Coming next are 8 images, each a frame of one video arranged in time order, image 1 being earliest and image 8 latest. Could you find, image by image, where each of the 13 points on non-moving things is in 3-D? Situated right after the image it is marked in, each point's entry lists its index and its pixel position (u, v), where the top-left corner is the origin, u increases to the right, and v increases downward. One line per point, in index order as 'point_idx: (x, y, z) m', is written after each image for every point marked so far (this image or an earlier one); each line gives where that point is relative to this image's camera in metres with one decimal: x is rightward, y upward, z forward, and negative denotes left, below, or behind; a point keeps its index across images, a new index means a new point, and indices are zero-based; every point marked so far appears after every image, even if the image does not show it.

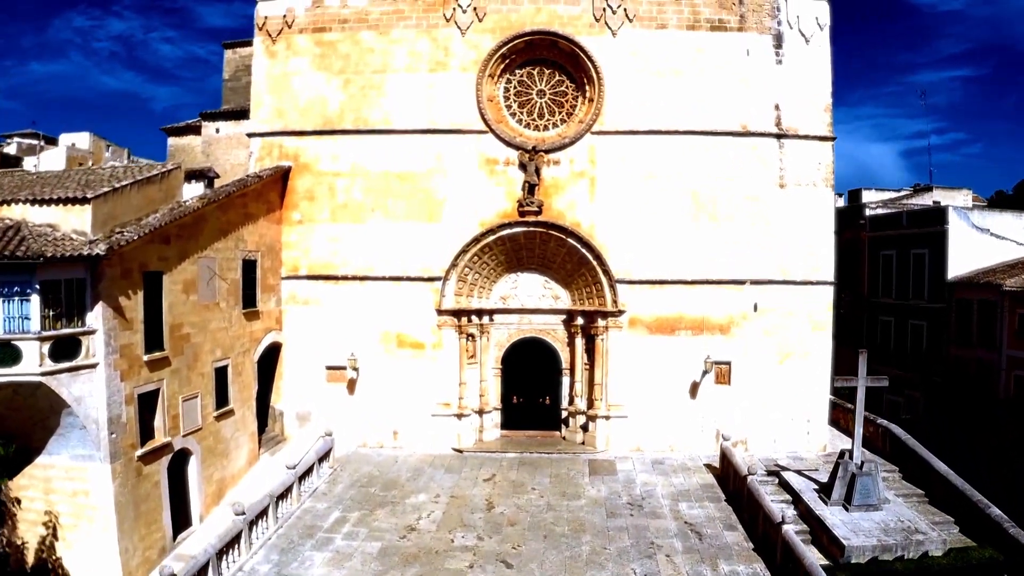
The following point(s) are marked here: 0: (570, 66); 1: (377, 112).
0: (+3.0, +11.4, +18.5) m
1: (-6.9, +9.0, +18.3) m
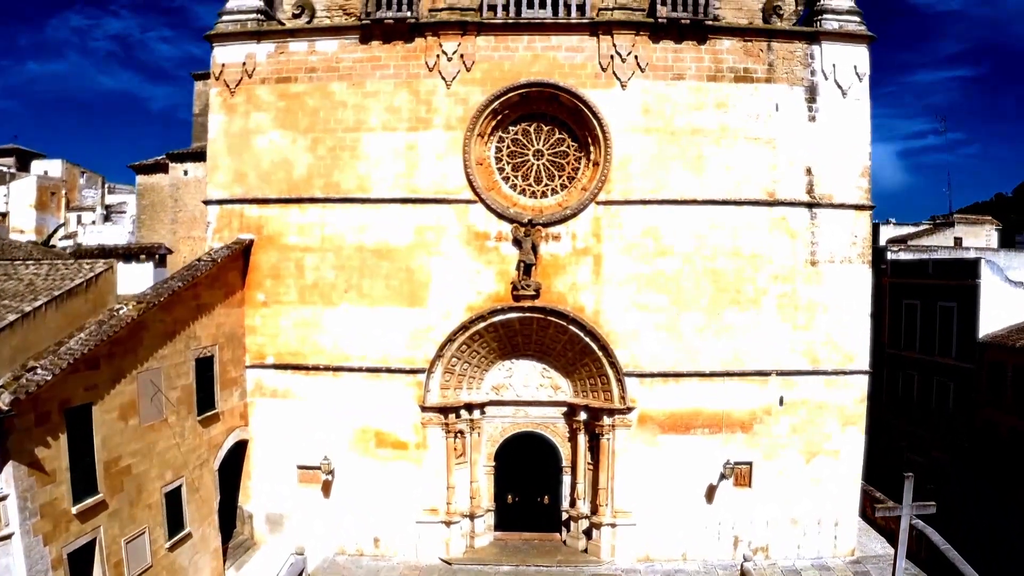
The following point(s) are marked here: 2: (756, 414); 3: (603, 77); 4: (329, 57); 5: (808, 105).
0: (+2.7, +7.4, +16.1) m
1: (-7.3, +4.9, +16.0) m
2: (+10.7, -5.5, +15.8) m
3: (+4.0, +9.2, +15.8) m
4: (-8.3, +10.4, +16.4) m
5: (+13.5, +8.1, +16.5) m
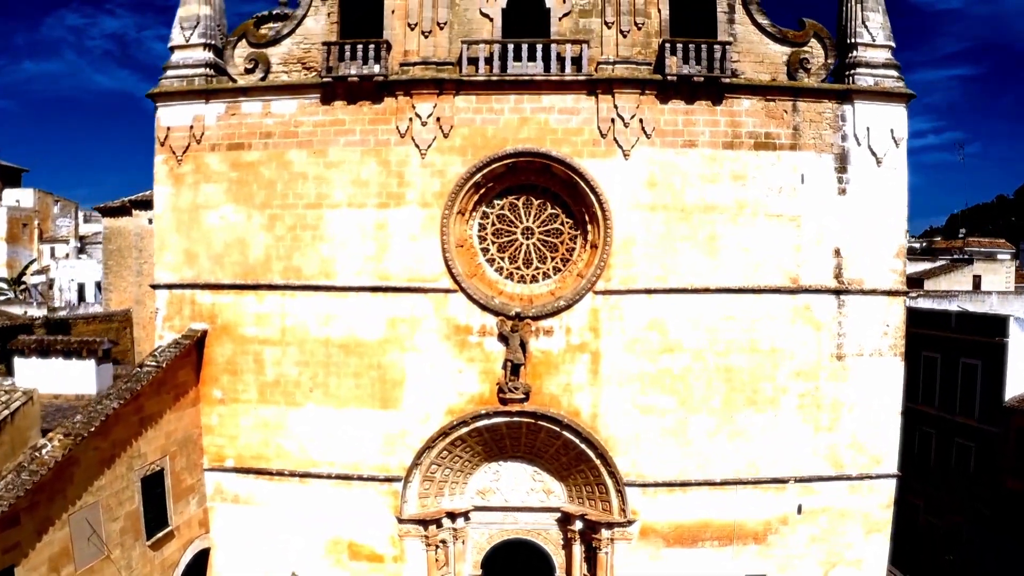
0: (+2.1, +3.6, +14.0) m
1: (-7.8, +1.1, +14.0) m
2: (+10.2, -9.2, +14.2) m
3: (+3.4, +5.5, +13.7) m
4: (-8.9, +6.6, +14.3) m
5: (+13.0, +4.4, +14.4) m
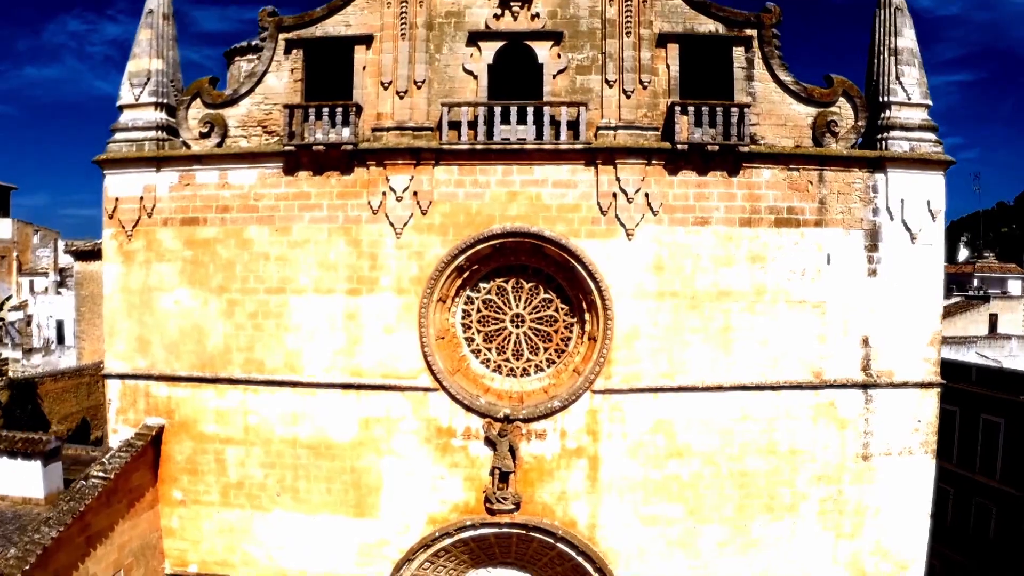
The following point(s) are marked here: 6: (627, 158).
0: (+1.7, +0.3, +12.4) m
1: (-8.2, -2.2, +12.5) m
2: (+9.8, -12.5, +12.8) m
3: (+3.0, +2.2, +12.0) m
4: (-9.3, +3.3, +12.6) m
5: (+12.5, +1.1, +12.7) m
6: (+3.8, +4.3, +12.0) m
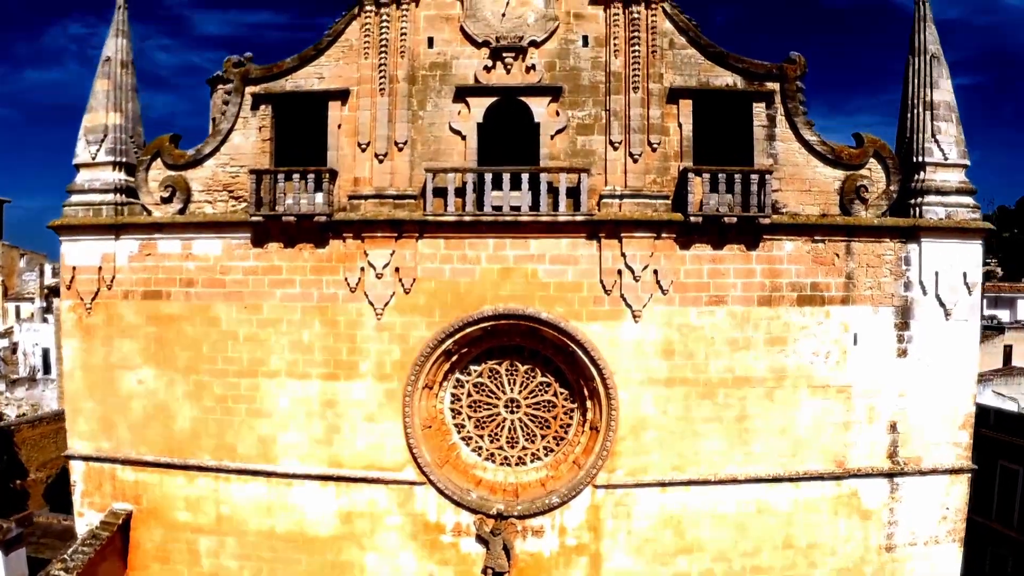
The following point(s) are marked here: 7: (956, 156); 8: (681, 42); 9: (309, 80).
0: (+1.5, -2.3, +11.3) m
1: (-8.5, -4.8, +11.5) m
2: (+9.6, -15.1, +12.0) m
3: (+2.8, -0.4, +10.8) m
4: (-9.5, +0.7, +11.5) m
5: (+12.3, -1.5, +11.5) m
6: (+3.6, +1.7, +10.7) m
7: (+13.9, +4.1, +11.2) m
8: (+5.3, +7.7, +11.3) m
9: (-6.5, +6.6, +11.5) m
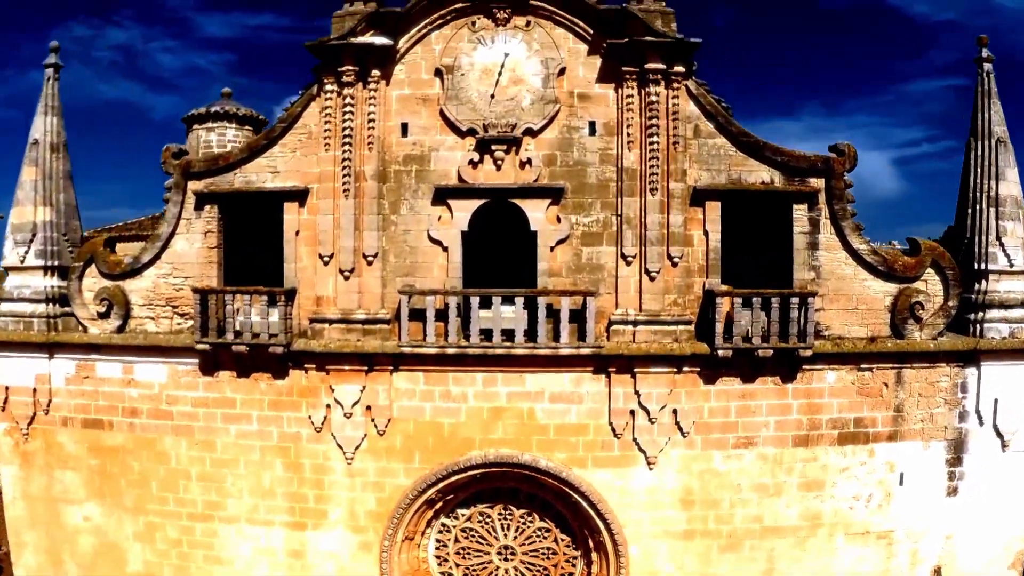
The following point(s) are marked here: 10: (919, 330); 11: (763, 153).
0: (+1.3, -5.9, +9.7) m
1: (-8.6, -8.4, +10.2) m
2: (+9.4, -18.6, +10.9) m
3: (+2.6, -4.0, +9.2) m
4: (-9.7, -2.9, +9.9) m
5: (+12.1, -5.0, +9.7) m
6: (+3.4, -1.9, +8.9) m
7: (+13.7, +0.6, +9.2) m
8: (+5.0, +4.1, +9.3) m
9: (-6.7, +3.0, +9.6) m
10: (+10.9, -1.1, +9.5) m
11: (+6.4, +3.4, +9.2) m
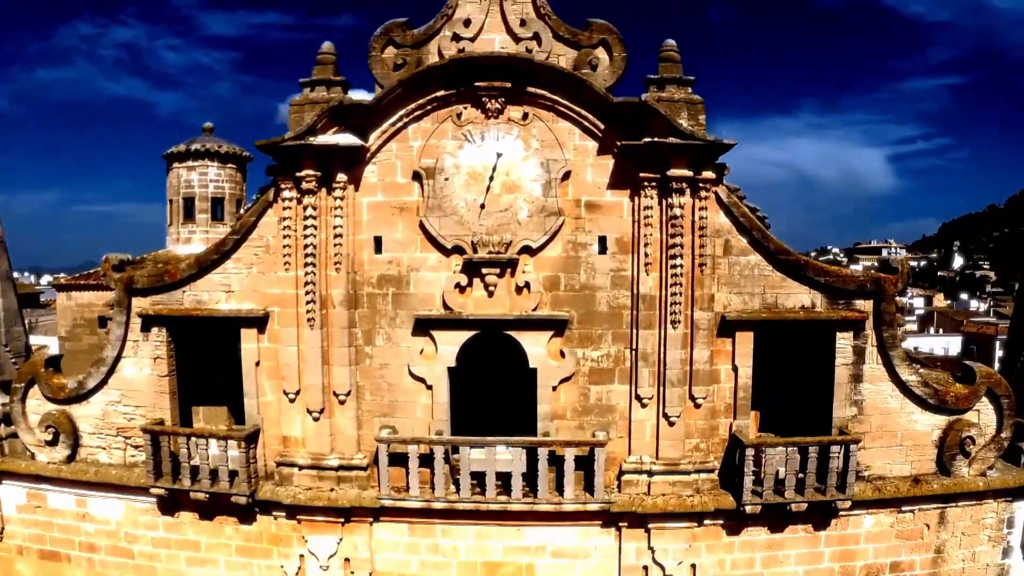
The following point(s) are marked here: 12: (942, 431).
0: (+1.2, -9.0, +8.8) m
1: (-8.7, -11.5, +9.6) m
2: (+9.4, -21.6, +10.7) m
3: (+2.5, -7.2, +8.2) m
4: (-9.8, -6.0, +9.0) m
5: (+12.0, -8.1, +8.7) m
6: (+3.2, -5.1, +7.8) m
7: (+13.6, -2.6, +7.8) m
8: (+4.9, +0.9, +7.7) m
9: (-6.8, -0.1, +8.2) m
10: (+10.8, -4.2, +8.2) m
11: (+6.3, +0.3, +7.7) m
12: (+10.0, -3.3, +8.2) m
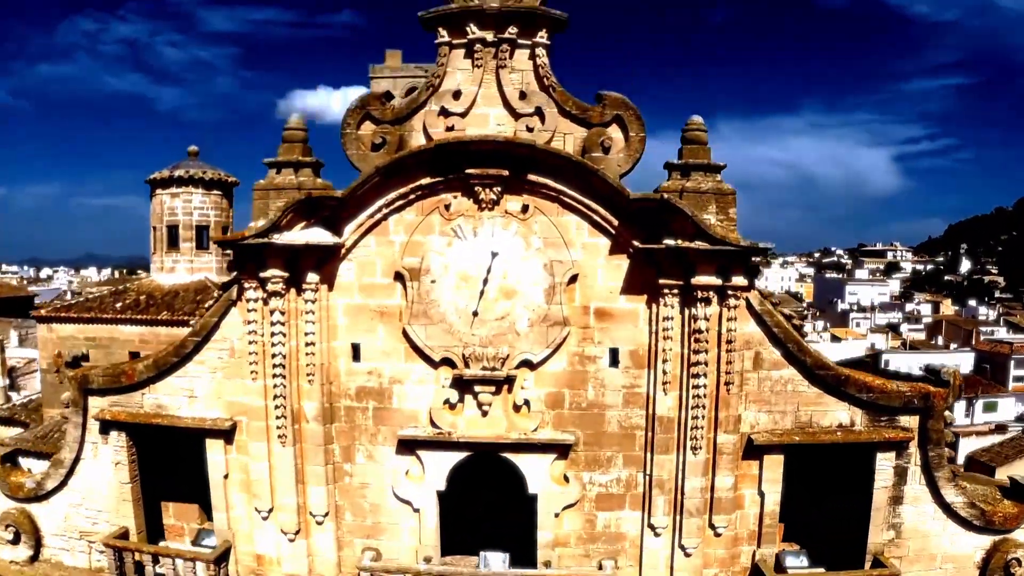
0: (+1.1, -11.1, +8.3) m
1: (-8.8, -13.6, +9.3) m
2: (+9.2, -23.7, +10.7) m
3: (+2.3, -9.4, +7.5) m
4: (-9.9, -8.1, +8.4) m
5: (+11.9, -10.3, +8.0) m
6: (+3.1, -7.3, +7.1) m
7: (+13.5, -4.9, +6.8) m
8: (+4.8, -1.3, +6.7) m
9: (-6.9, -2.3, +7.4) m
10: (+10.7, -6.5, +7.4) m
11: (+6.2, -2.0, +6.7) m
12: (+9.9, -5.6, +7.3) m
